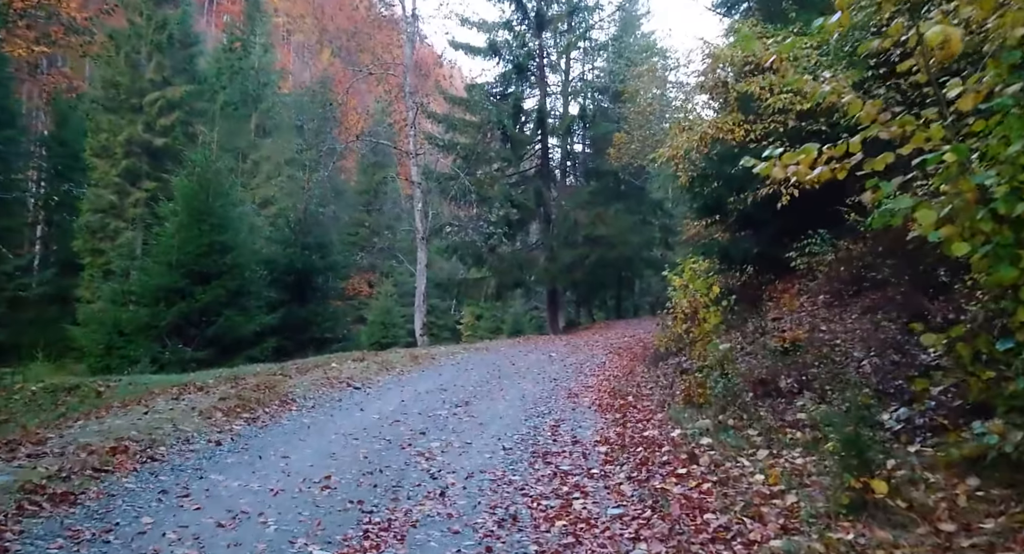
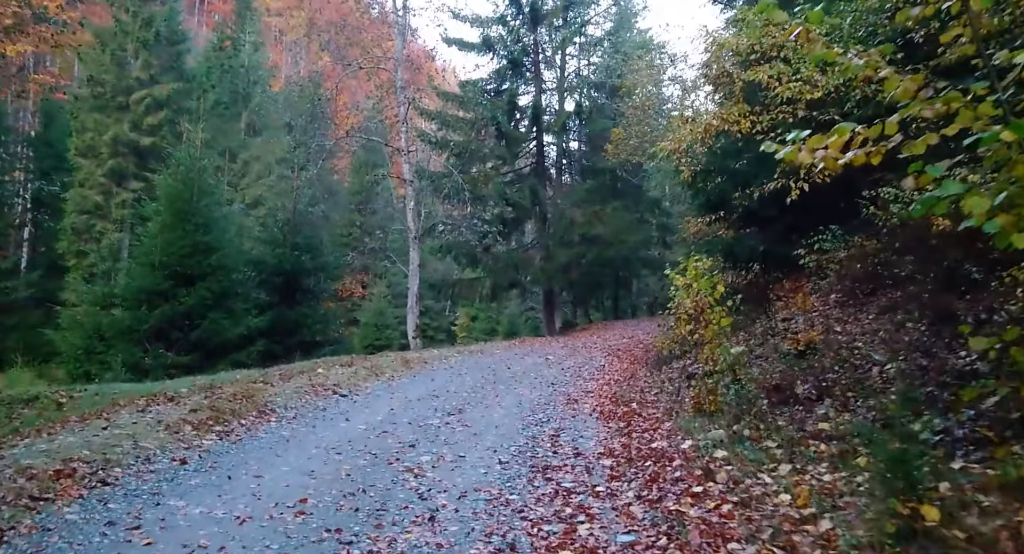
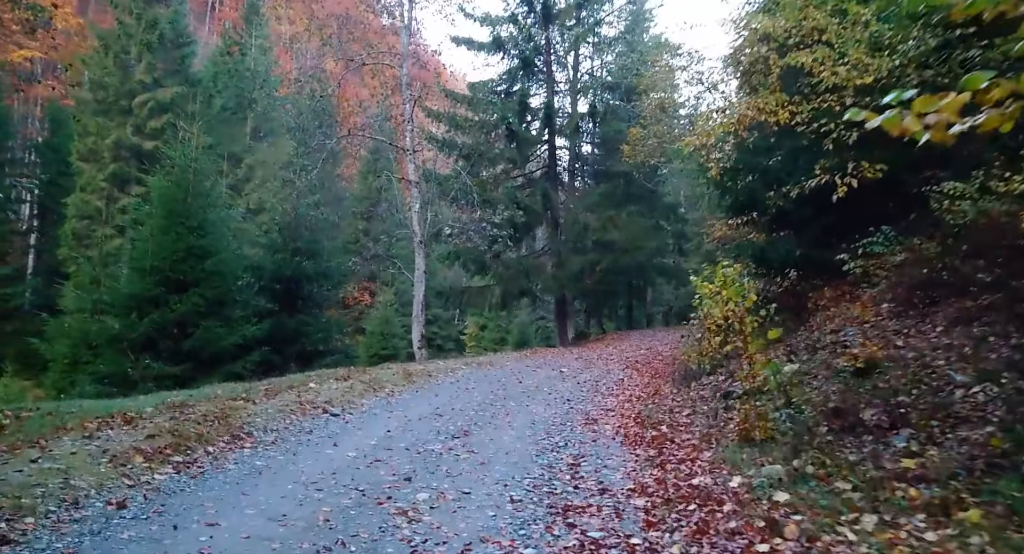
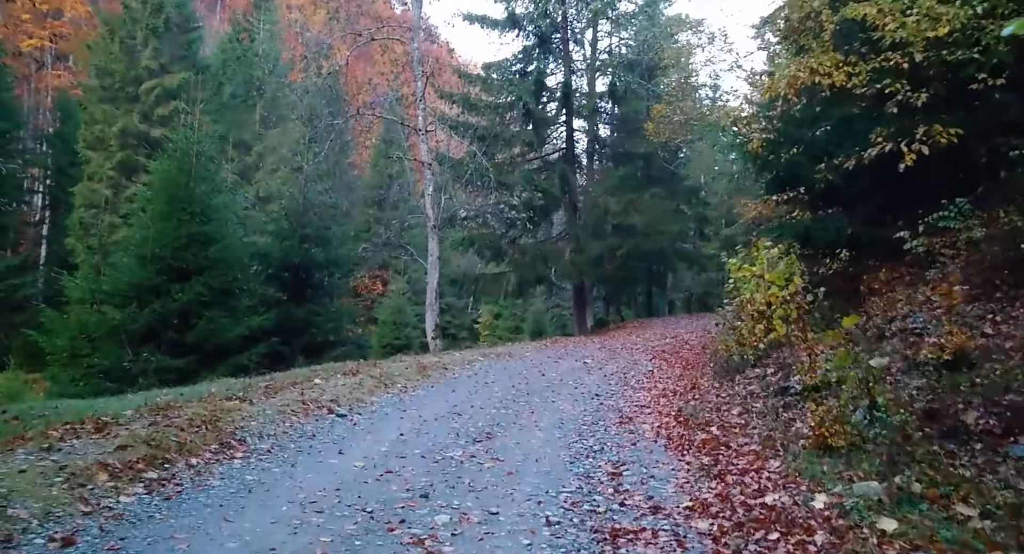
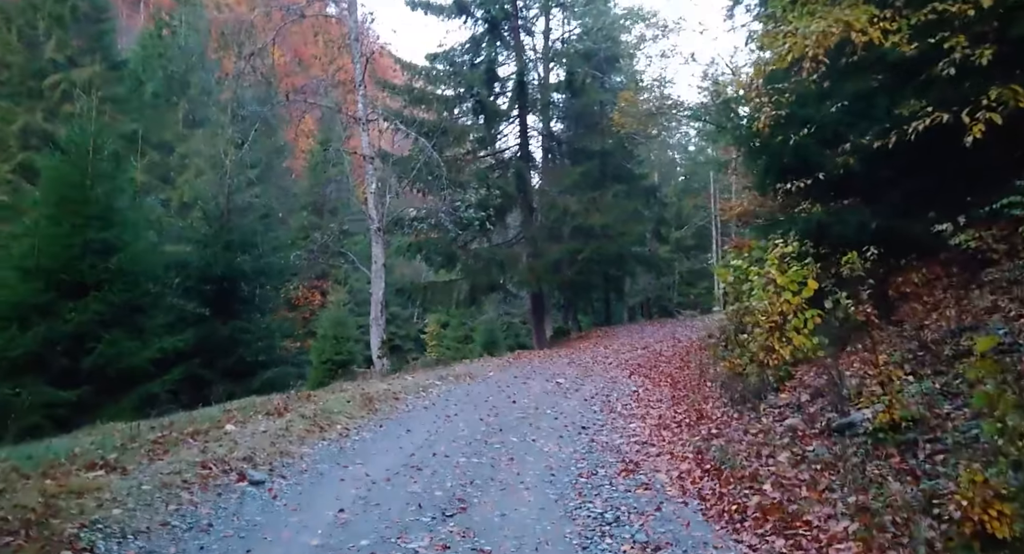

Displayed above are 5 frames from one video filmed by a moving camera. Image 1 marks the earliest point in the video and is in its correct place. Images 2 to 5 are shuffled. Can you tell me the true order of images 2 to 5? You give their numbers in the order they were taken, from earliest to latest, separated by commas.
2, 3, 4, 5
